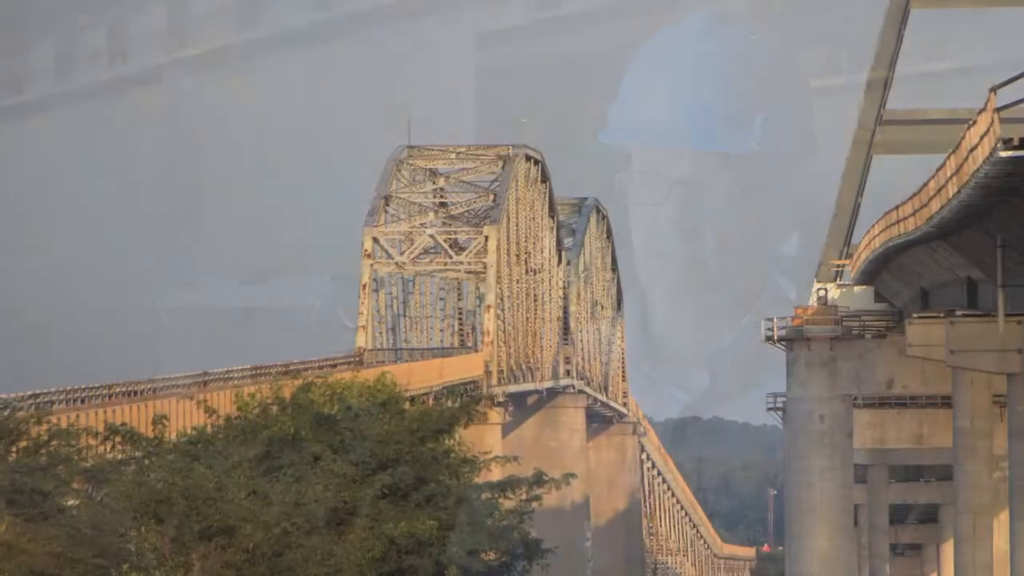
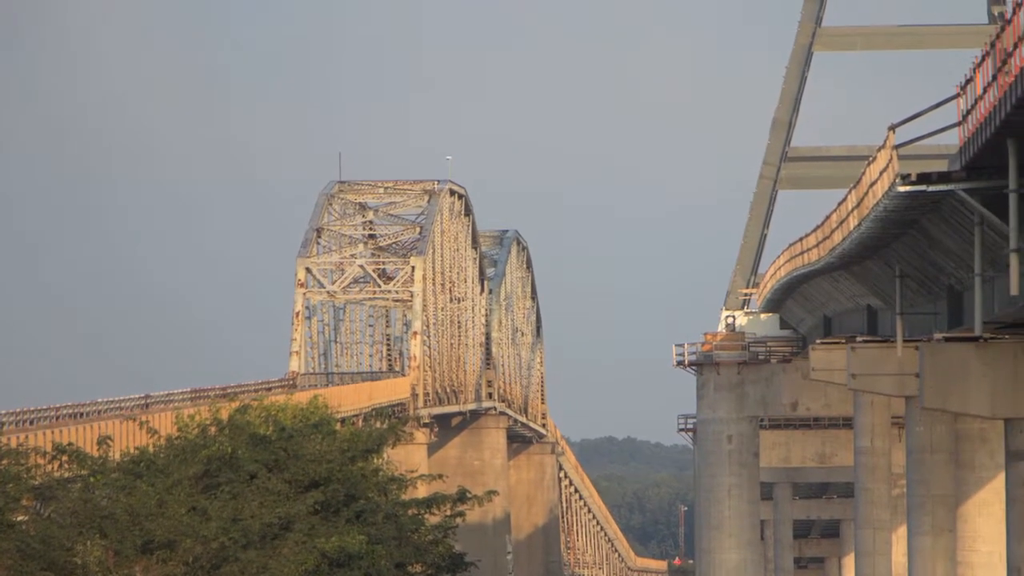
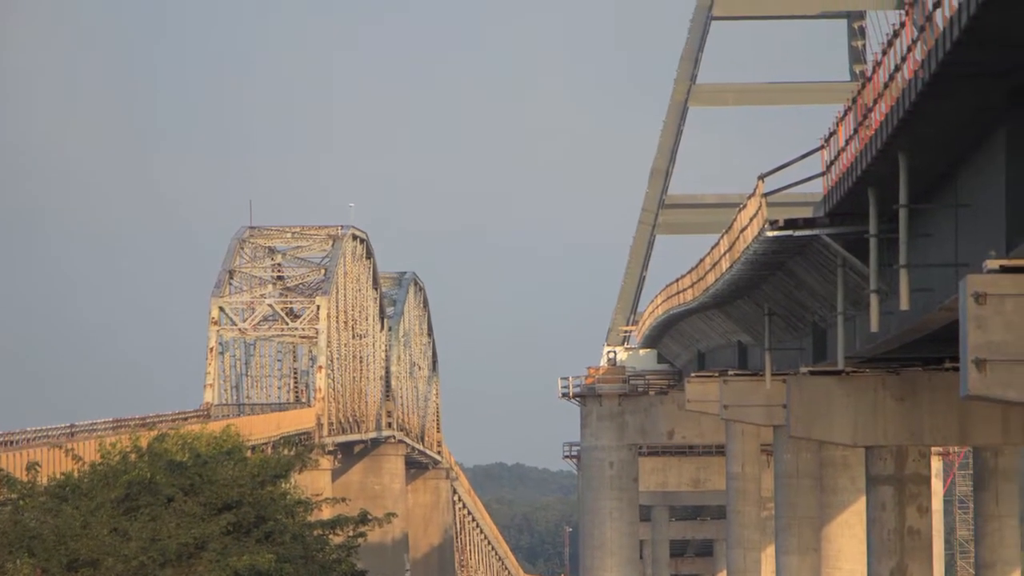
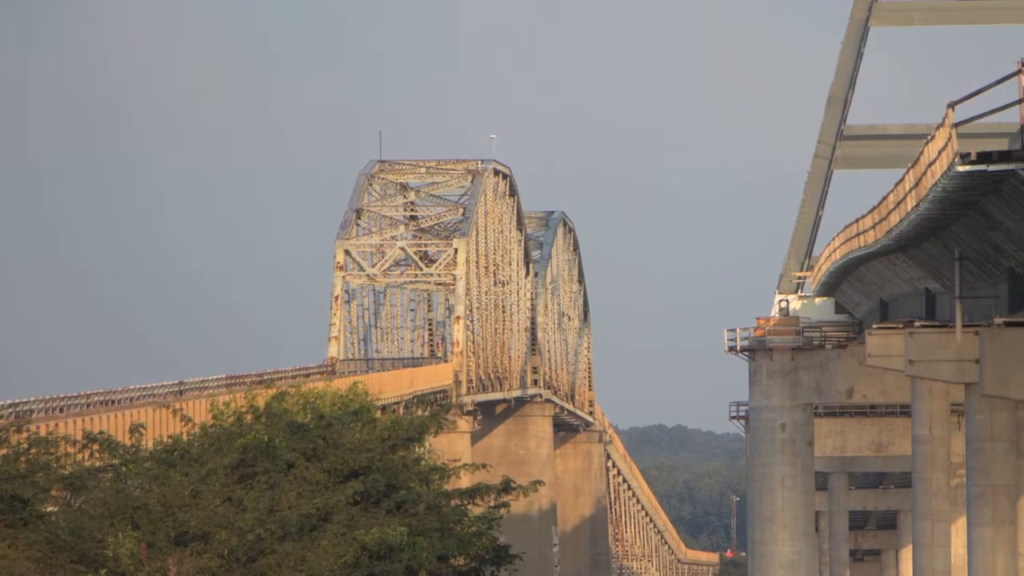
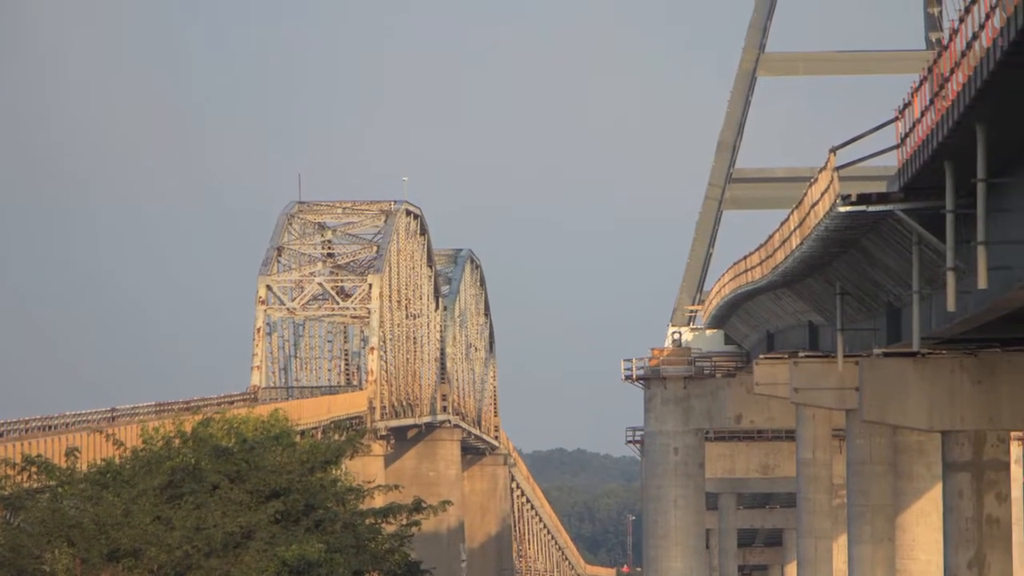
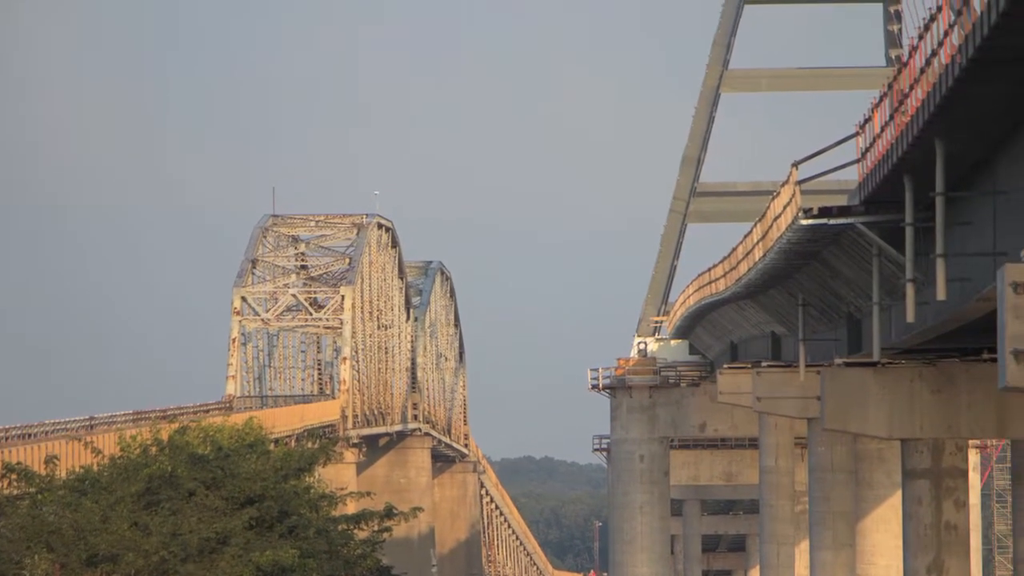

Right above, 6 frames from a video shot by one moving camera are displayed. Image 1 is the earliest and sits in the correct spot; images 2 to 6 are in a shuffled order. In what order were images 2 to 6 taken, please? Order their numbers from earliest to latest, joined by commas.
4, 2, 5, 6, 3
